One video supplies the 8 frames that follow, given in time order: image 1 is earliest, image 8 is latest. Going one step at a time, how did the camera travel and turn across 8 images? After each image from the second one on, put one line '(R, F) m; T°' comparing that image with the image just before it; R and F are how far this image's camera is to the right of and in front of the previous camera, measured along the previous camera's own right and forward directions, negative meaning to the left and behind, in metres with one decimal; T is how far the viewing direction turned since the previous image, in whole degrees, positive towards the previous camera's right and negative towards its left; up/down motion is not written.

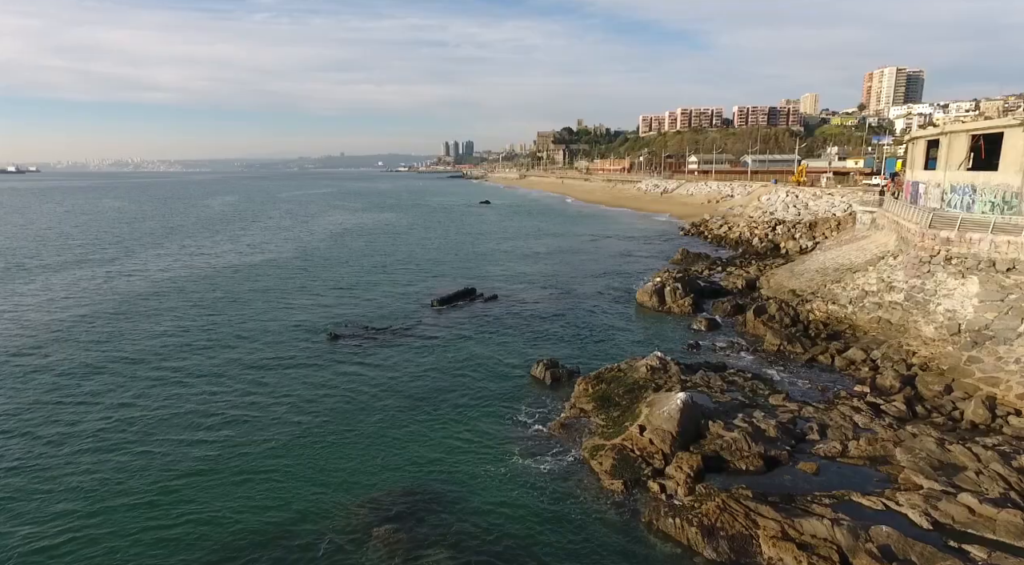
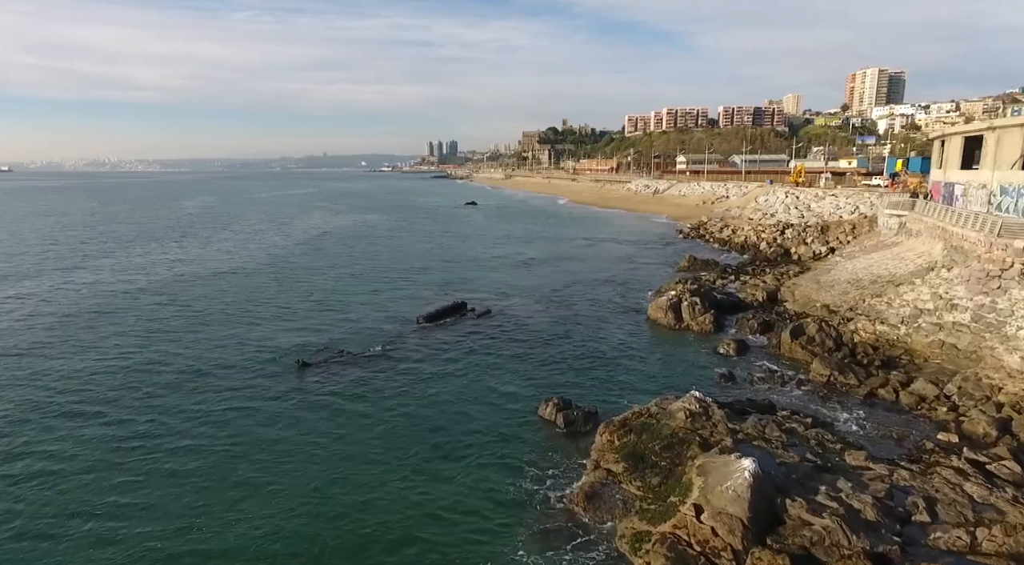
(-0.5, +3.8) m; +1°
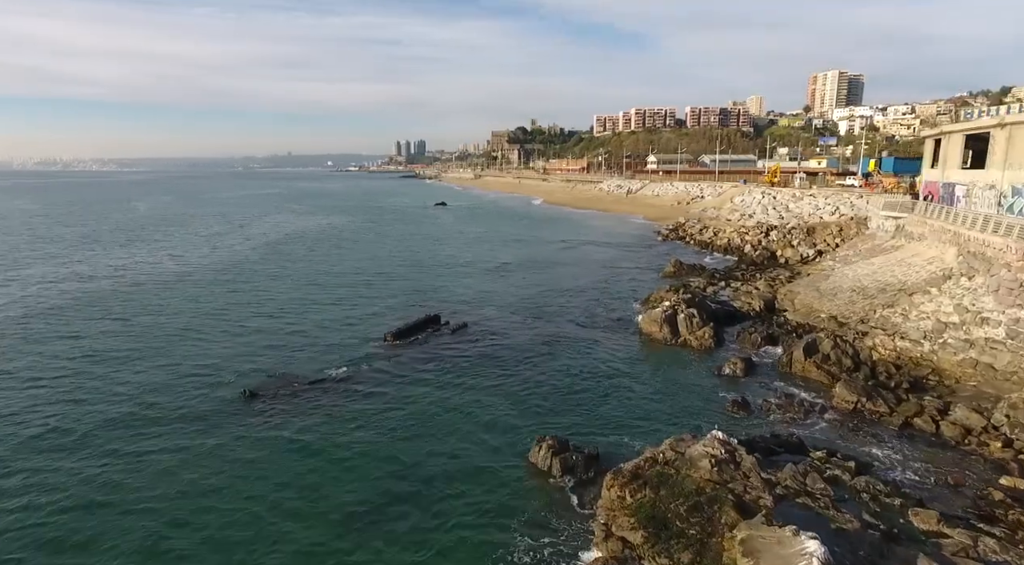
(-0.4, +2.8) m; +3°
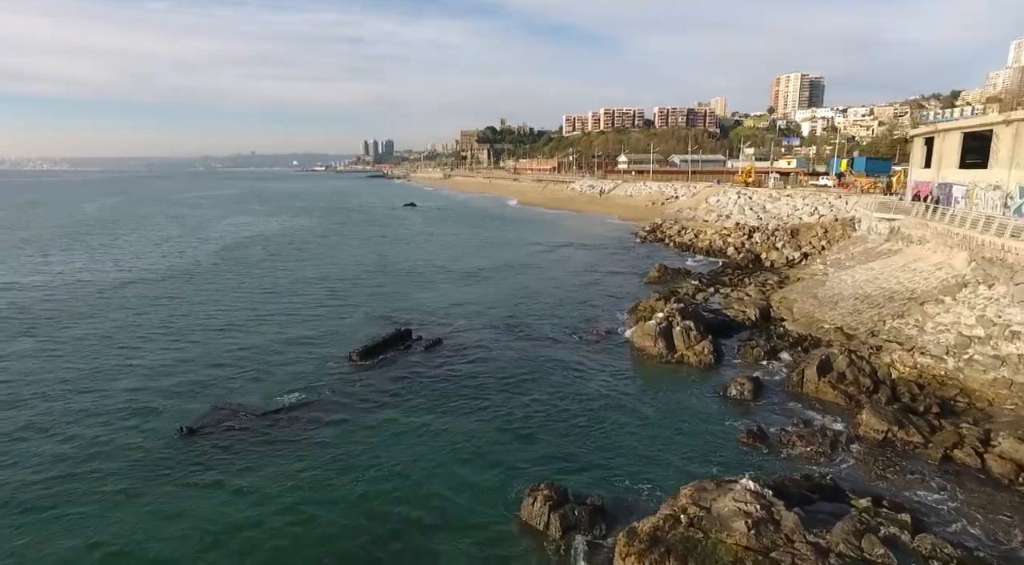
(-0.3, +2.4) m; +3°
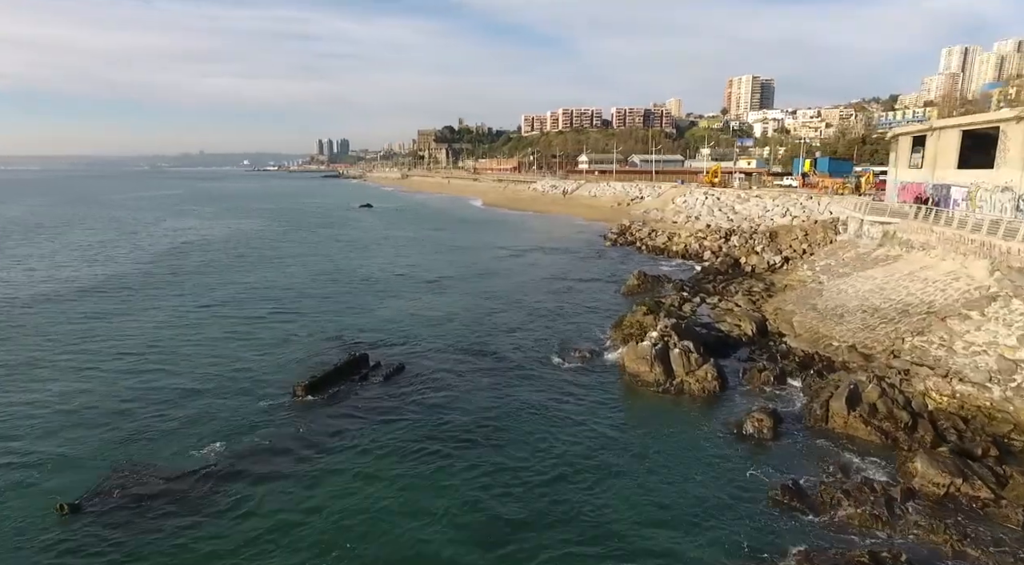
(-0.4, +3.2) m; +4°
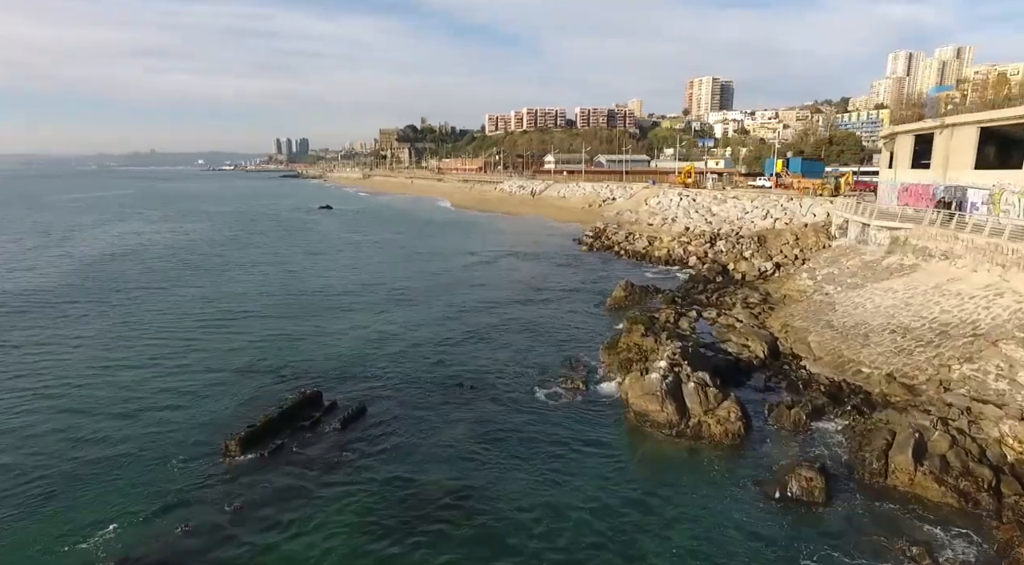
(-0.5, +3.4) m; +3°
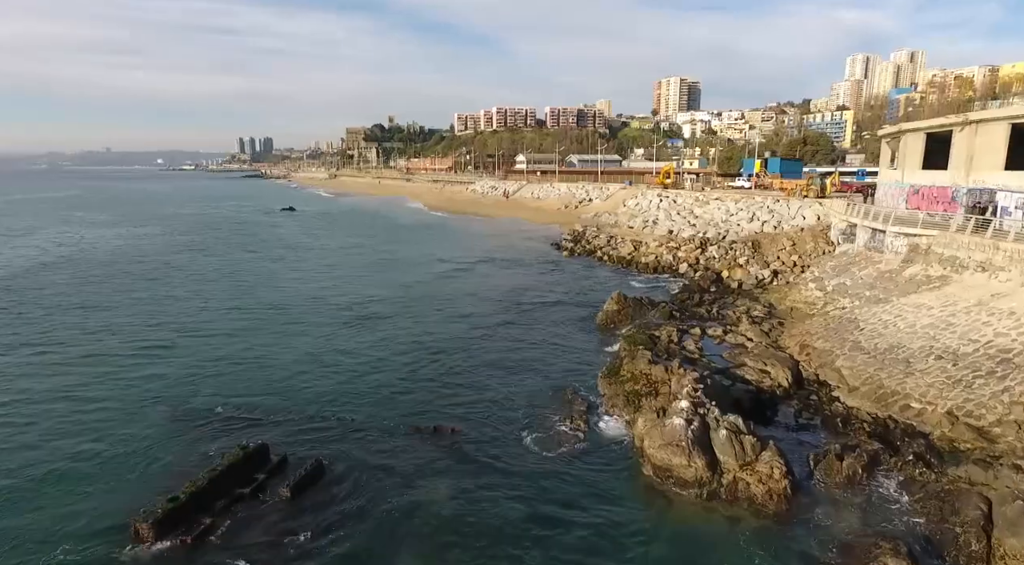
(-0.5, +3.2) m; +3°
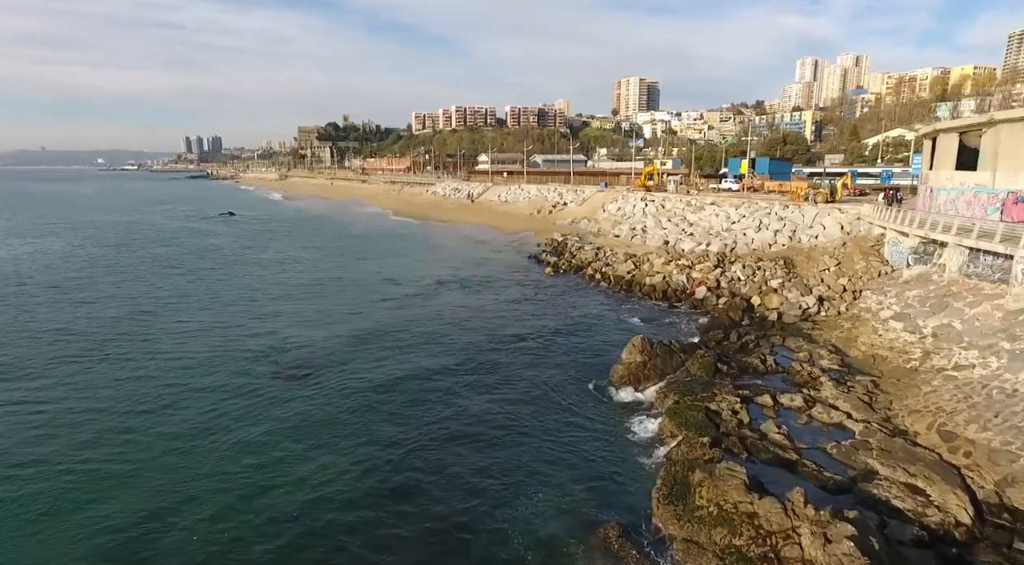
(-0.9, +7.9) m; +4°
